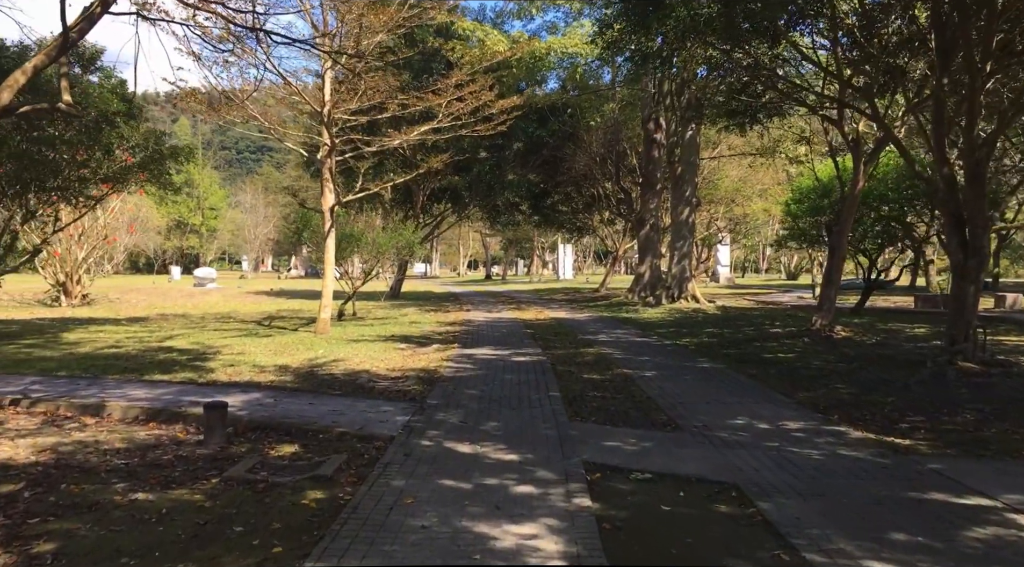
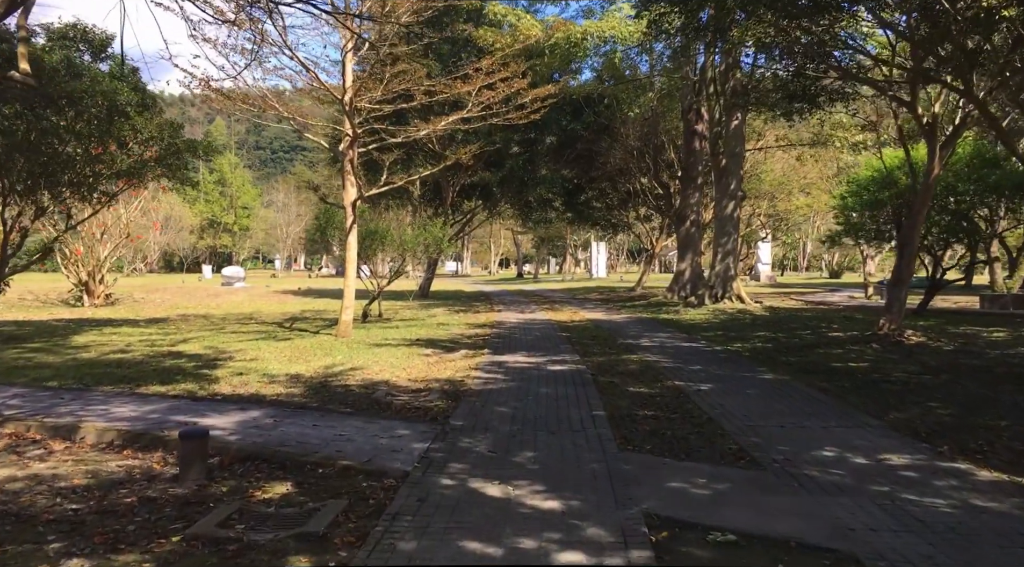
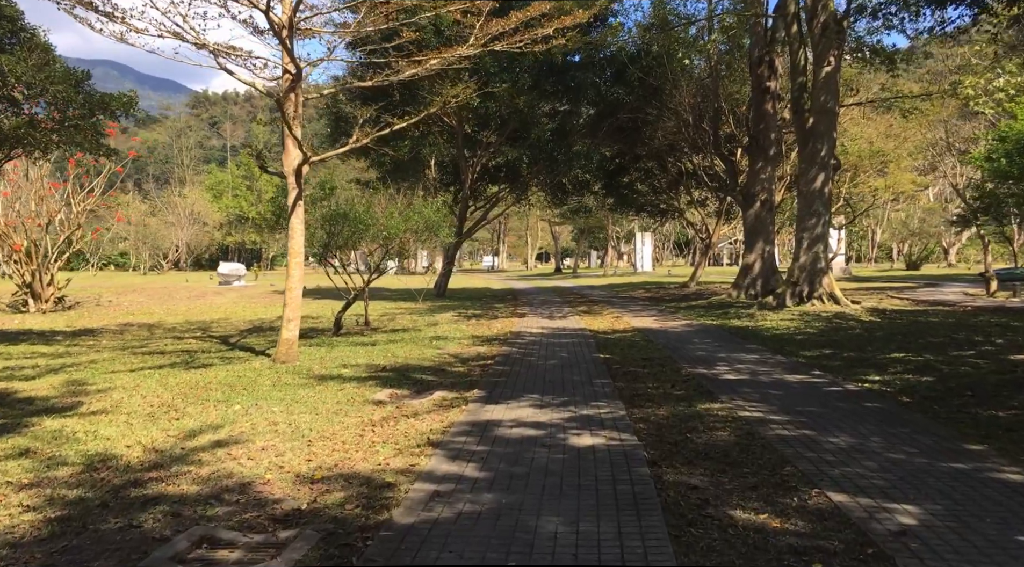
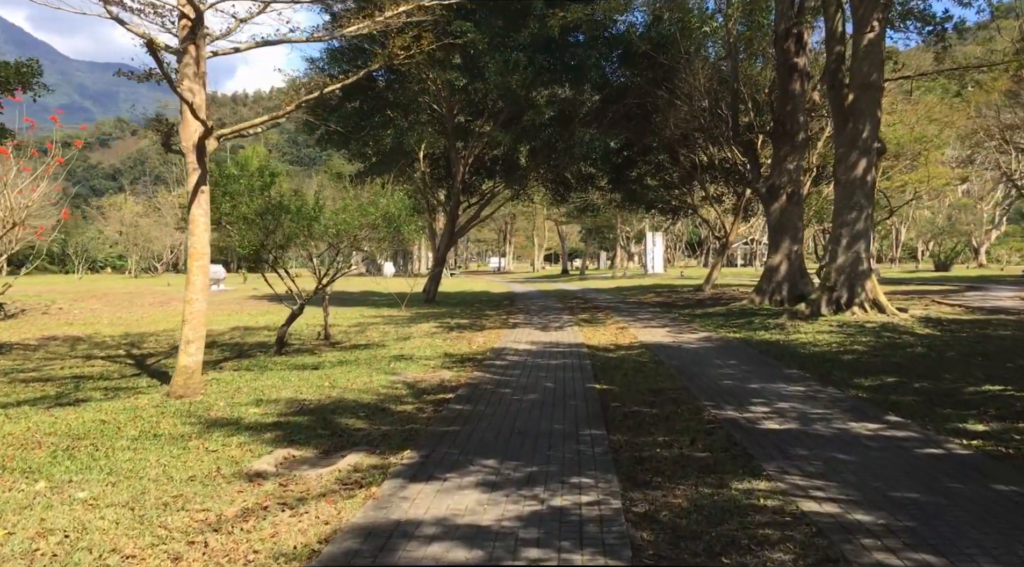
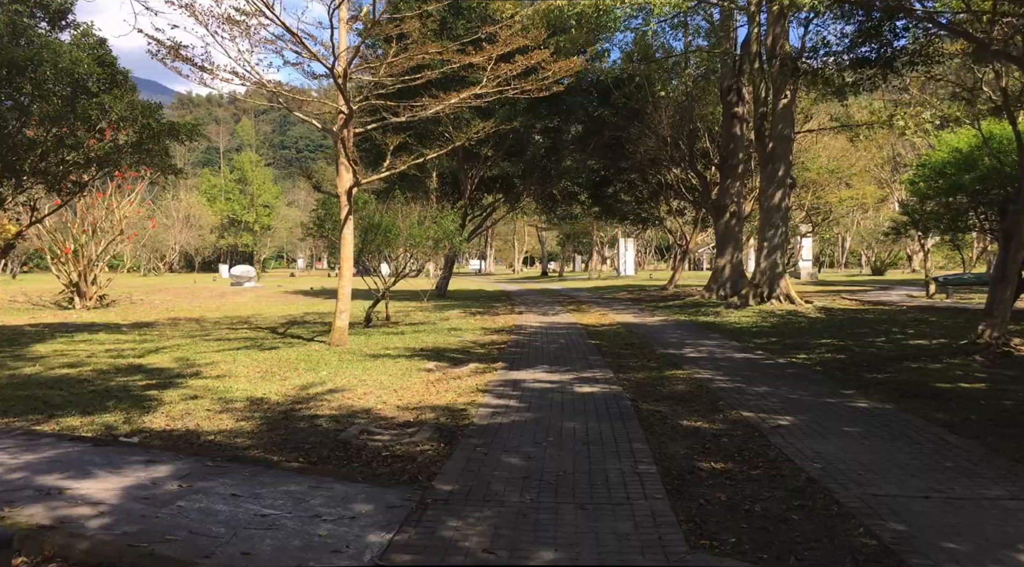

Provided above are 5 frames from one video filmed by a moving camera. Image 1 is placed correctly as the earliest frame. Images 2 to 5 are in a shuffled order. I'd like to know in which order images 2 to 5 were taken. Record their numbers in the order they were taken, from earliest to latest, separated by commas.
2, 5, 3, 4
